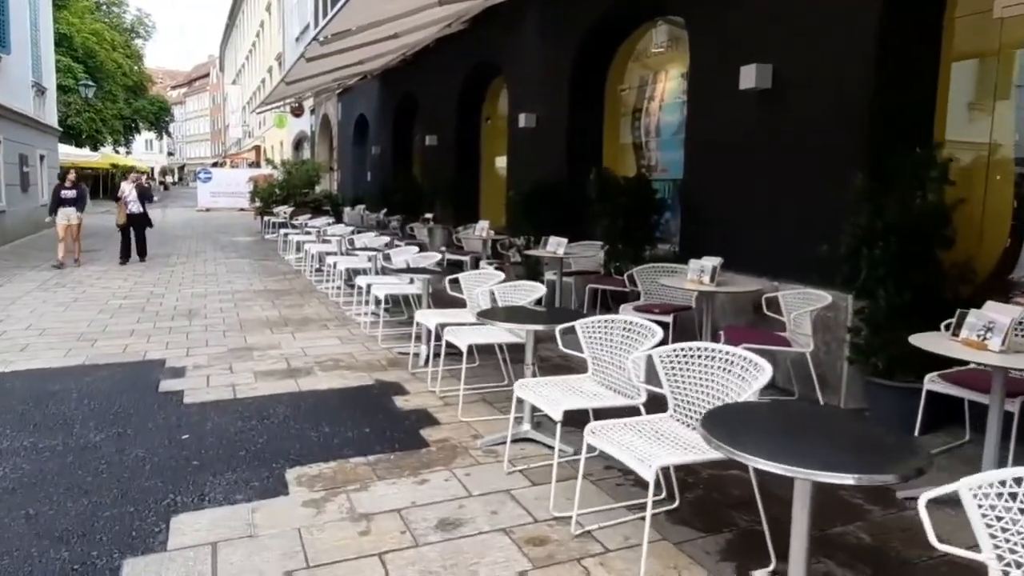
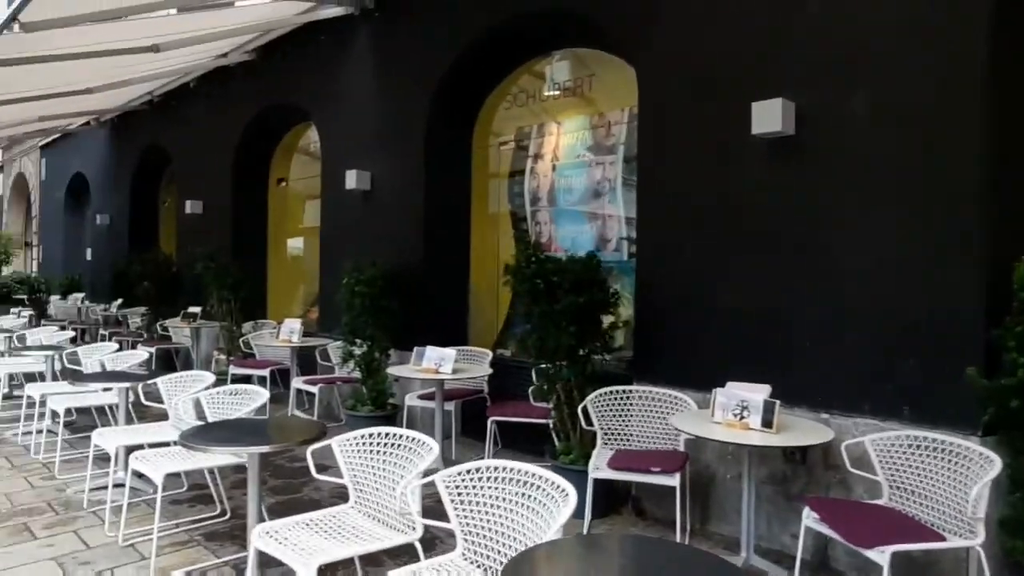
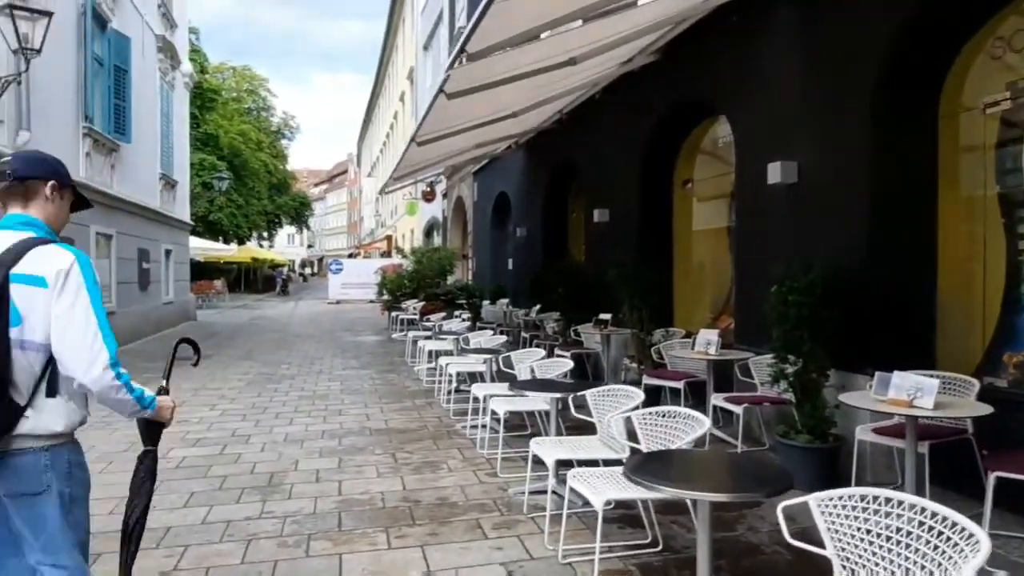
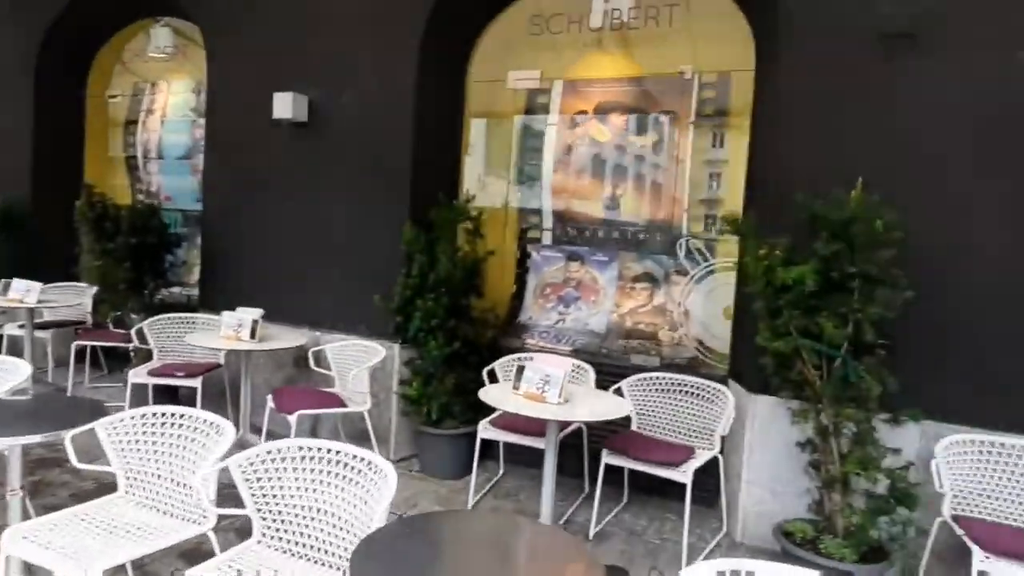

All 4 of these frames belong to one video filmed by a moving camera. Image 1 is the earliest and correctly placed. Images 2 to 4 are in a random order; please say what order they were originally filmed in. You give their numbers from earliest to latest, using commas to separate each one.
4, 2, 3
